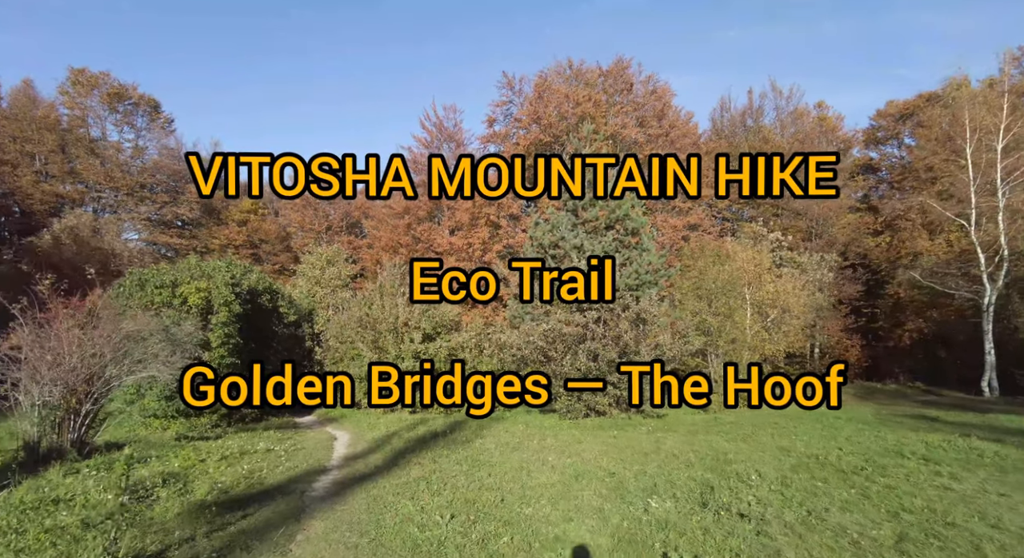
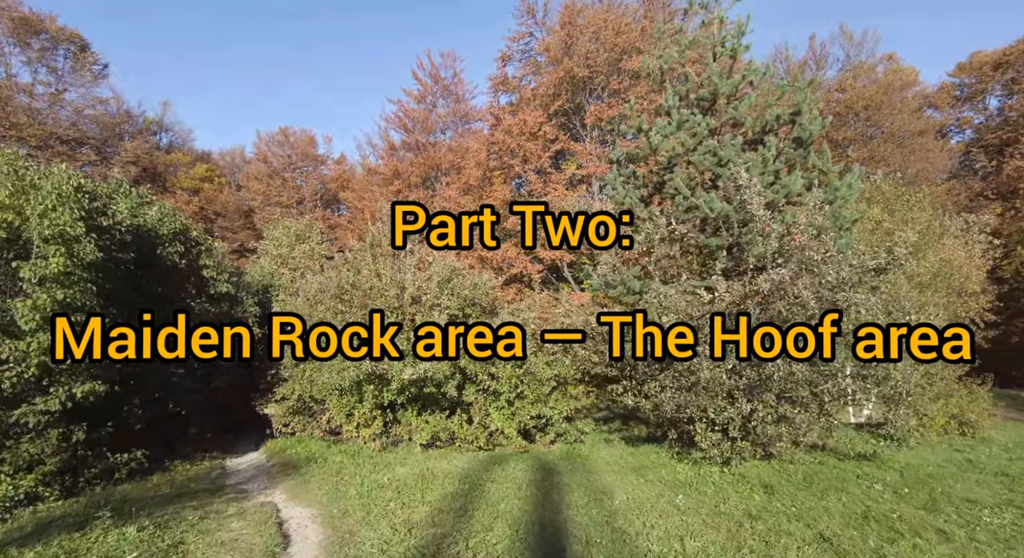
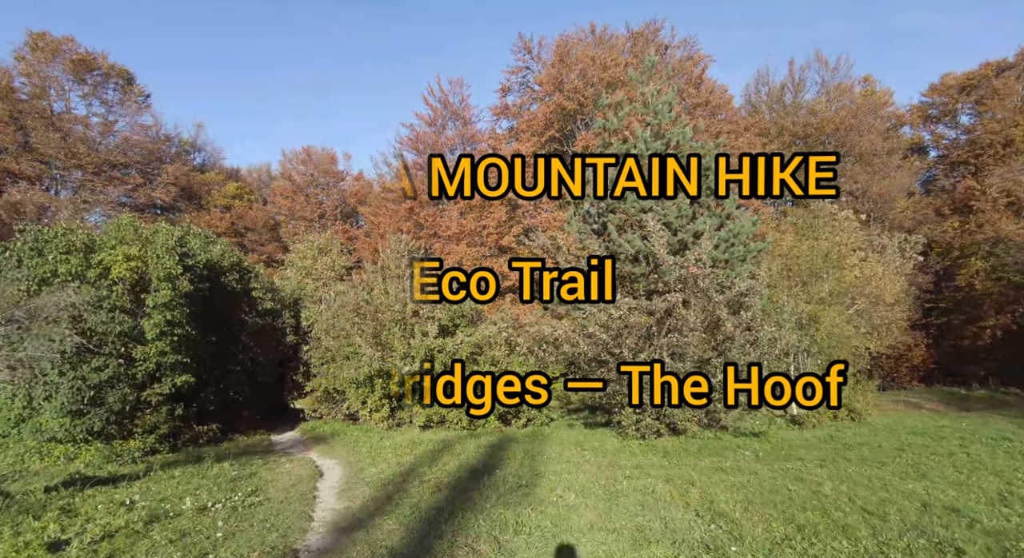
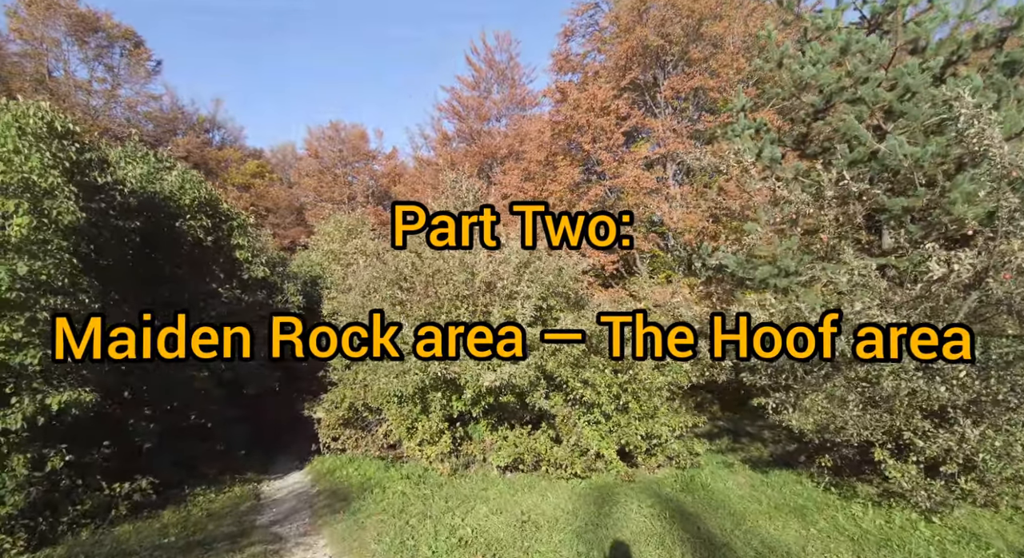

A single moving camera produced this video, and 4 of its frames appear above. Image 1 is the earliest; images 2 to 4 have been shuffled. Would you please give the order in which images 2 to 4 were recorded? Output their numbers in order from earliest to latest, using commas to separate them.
3, 2, 4
